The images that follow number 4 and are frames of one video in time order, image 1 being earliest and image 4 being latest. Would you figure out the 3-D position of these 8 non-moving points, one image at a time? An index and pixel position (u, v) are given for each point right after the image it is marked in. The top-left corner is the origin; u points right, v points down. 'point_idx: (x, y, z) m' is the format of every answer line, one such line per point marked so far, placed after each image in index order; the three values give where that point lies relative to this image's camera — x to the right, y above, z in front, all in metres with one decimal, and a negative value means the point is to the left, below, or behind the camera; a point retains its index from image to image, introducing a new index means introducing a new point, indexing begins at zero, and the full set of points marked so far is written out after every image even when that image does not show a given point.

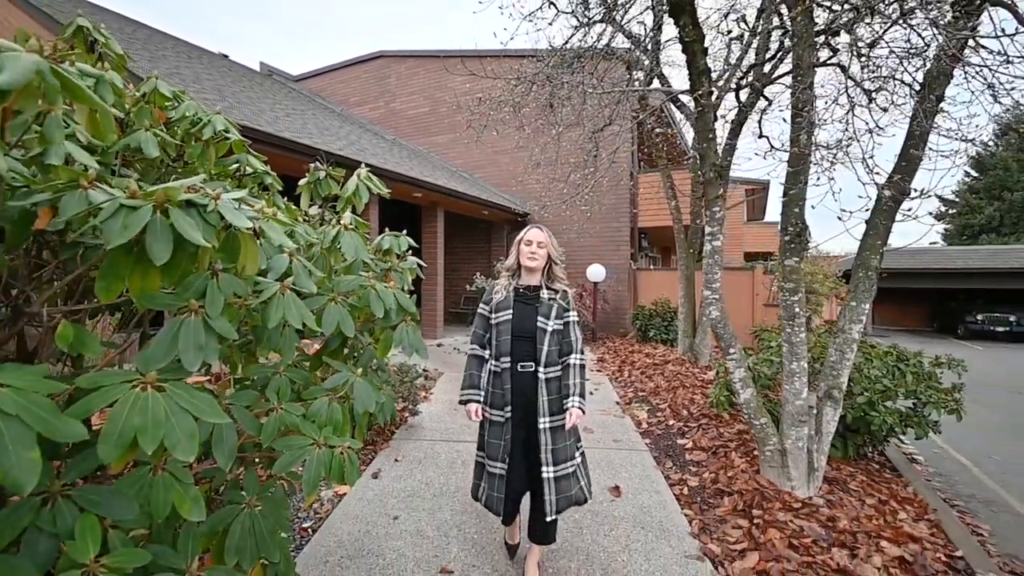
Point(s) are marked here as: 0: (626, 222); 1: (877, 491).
0: (+2.3, +1.3, +10.0) m
1: (+2.5, -1.4, +3.3) m
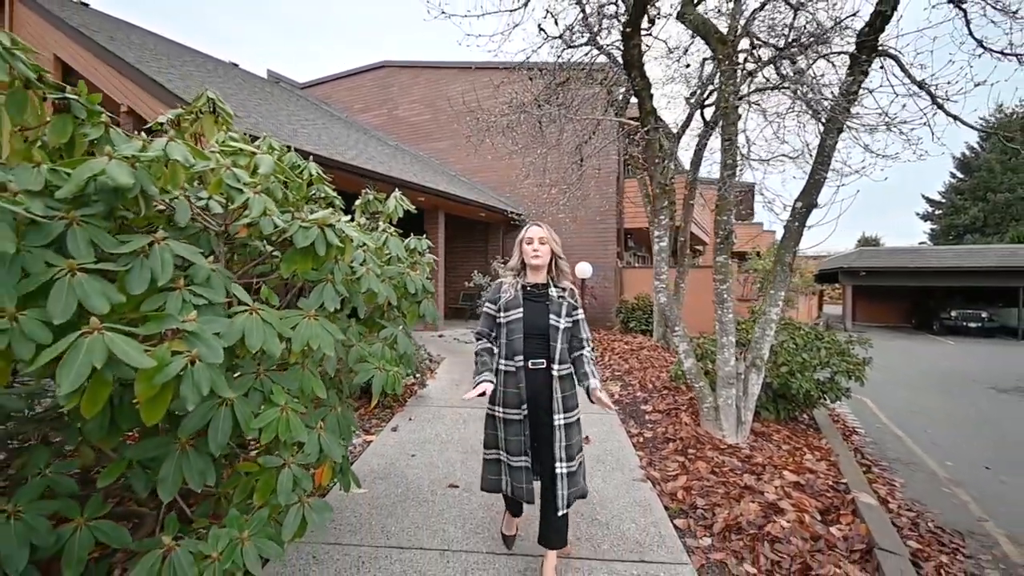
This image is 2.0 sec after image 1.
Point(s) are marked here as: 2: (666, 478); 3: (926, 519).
0: (+2.2, +1.4, +10.8) m
1: (+2.4, -1.3, +4.2) m
2: (+1.1, -1.3, +3.4) m
3: (+3.6, -2.0, +4.2) m
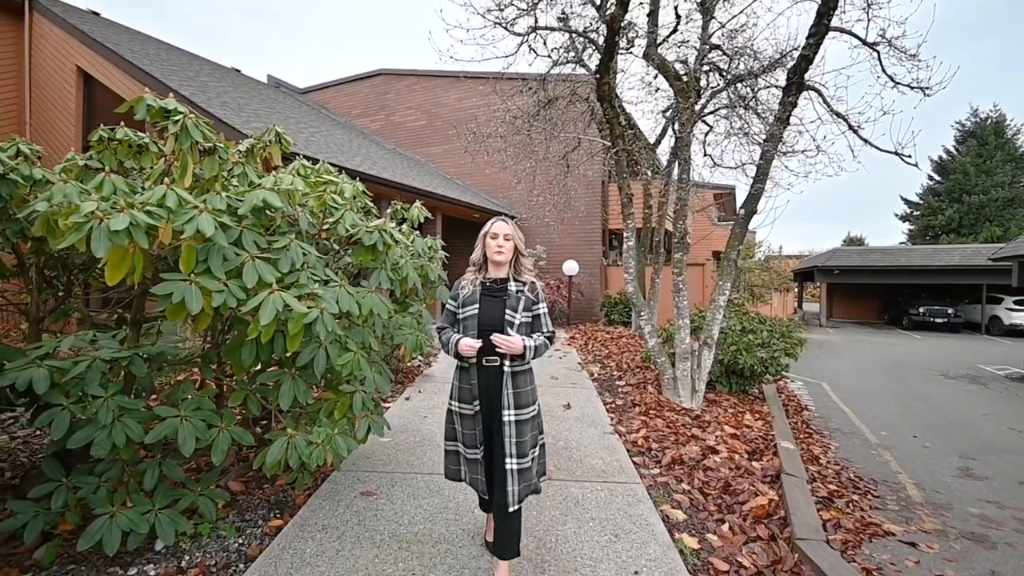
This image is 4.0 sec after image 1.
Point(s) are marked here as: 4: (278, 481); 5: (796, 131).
0: (+2.0, +1.5, +11.7) m
1: (+2.3, -1.2, +5.0) m
2: (+1.0, -1.2, +4.3) m
3: (+3.5, -1.9, +5.1) m
4: (-1.5, -1.2, +3.2) m
5: (+2.9, +1.6, +5.0) m
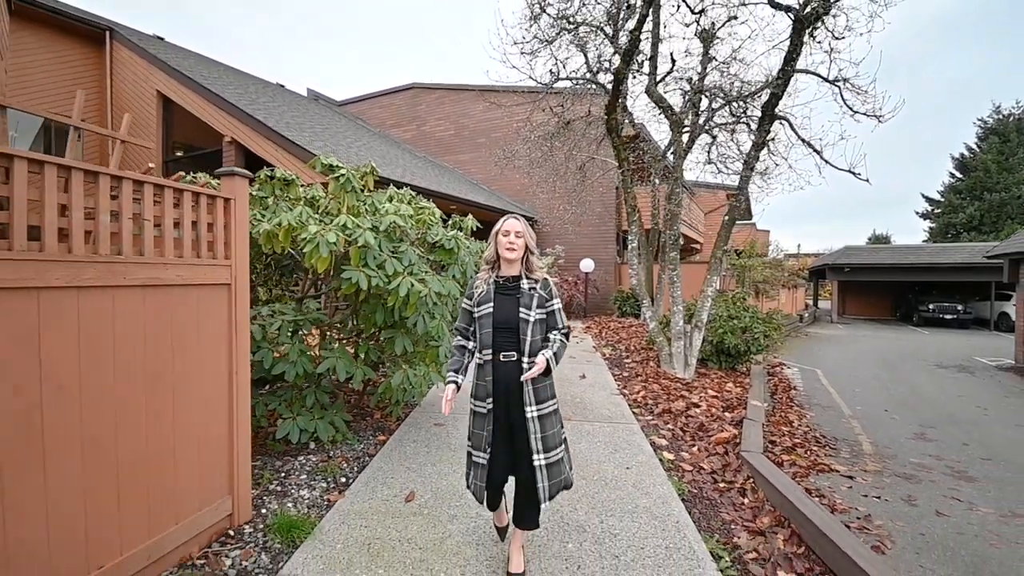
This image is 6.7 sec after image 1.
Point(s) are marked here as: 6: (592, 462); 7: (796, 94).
0: (+2.6, +1.6, +12.8) m
1: (+2.7, -1.1, +6.1) m
2: (+1.3, -1.2, +5.4) m
3: (+3.8, -1.8, +6.2) m
4: (-1.2, -1.2, +4.4) m
5: (+3.2, +1.7, +6.1) m
6: (+0.6, -1.3, +3.7) m
7: (+3.5, +2.4, +6.0) m
